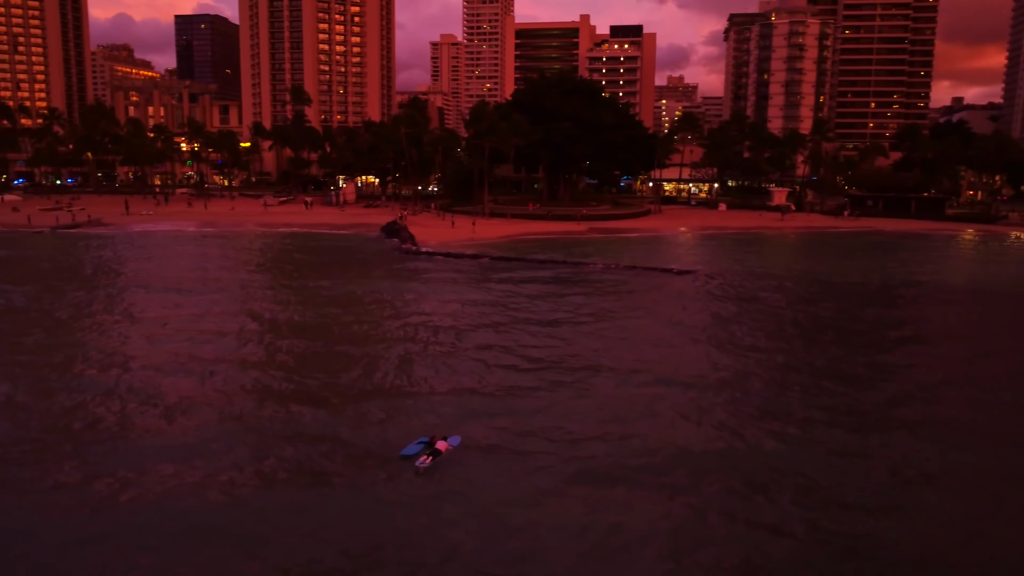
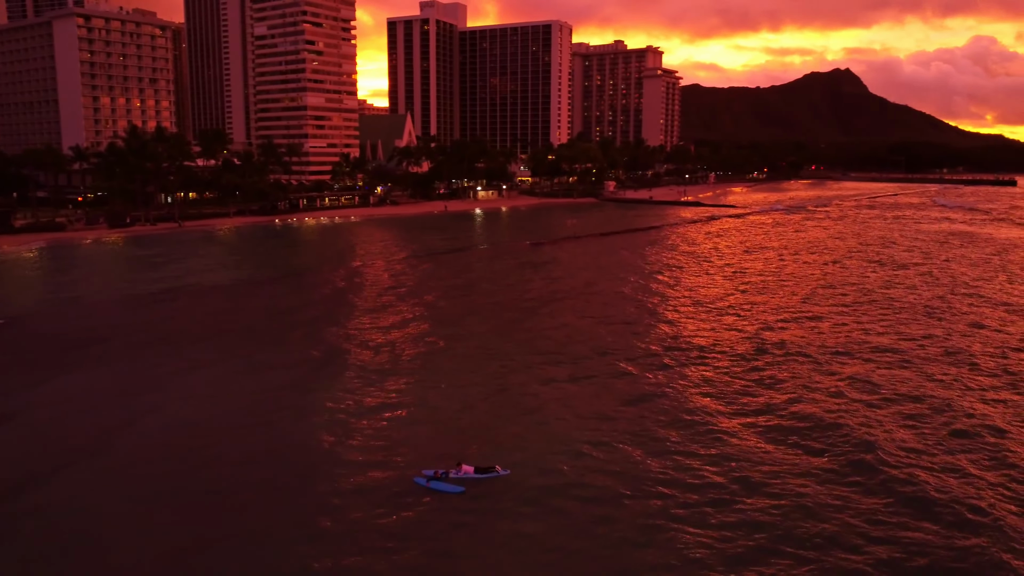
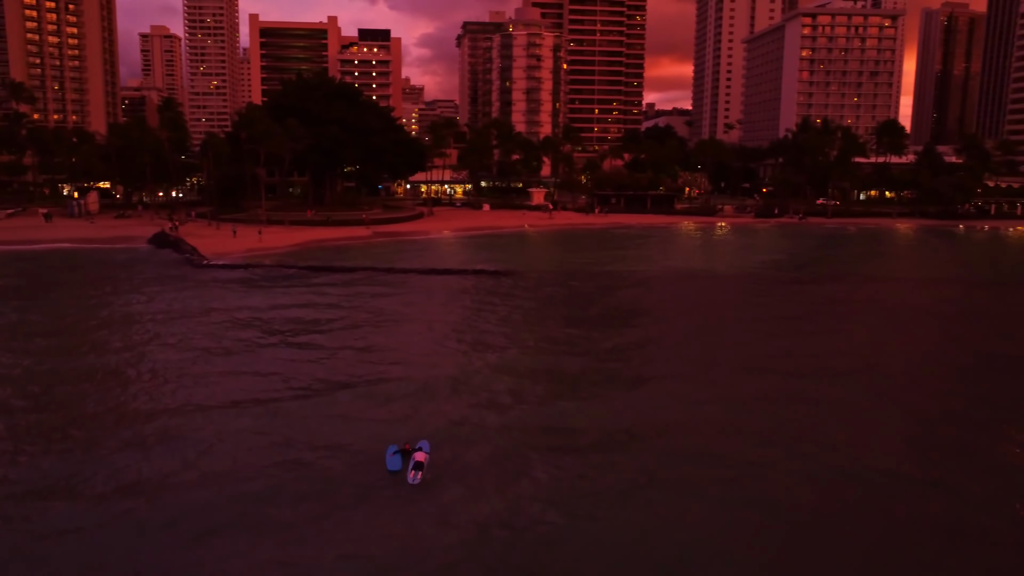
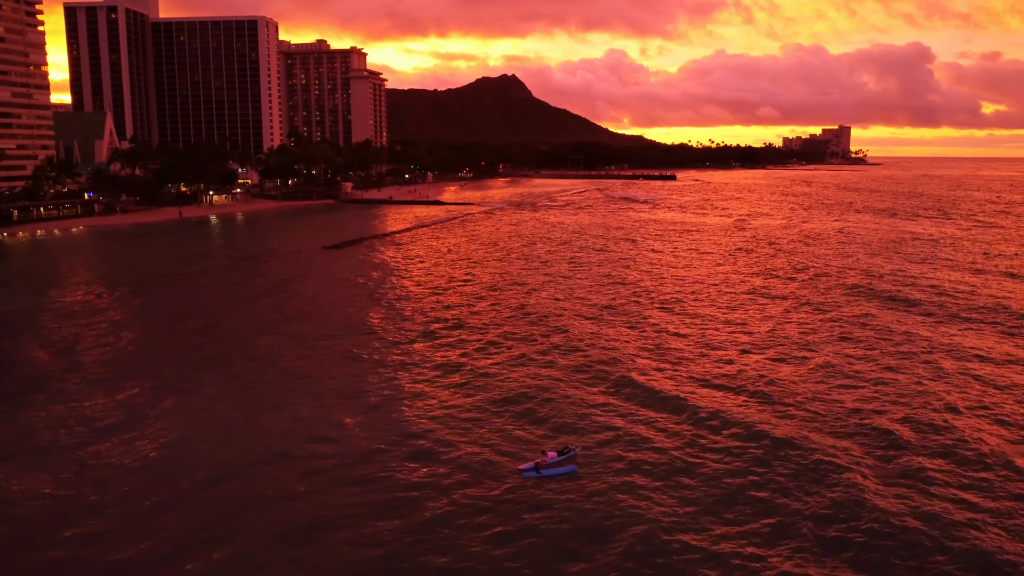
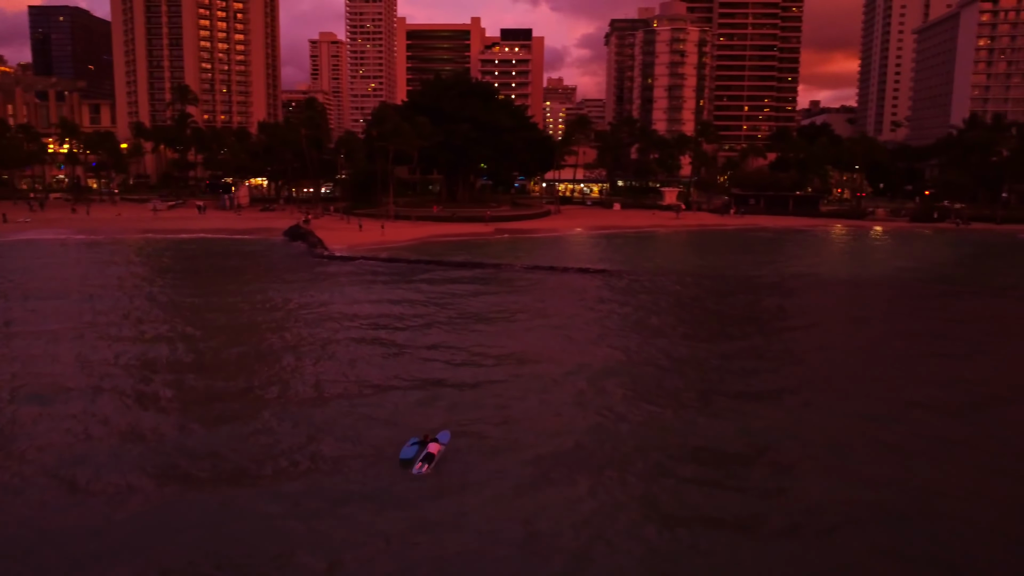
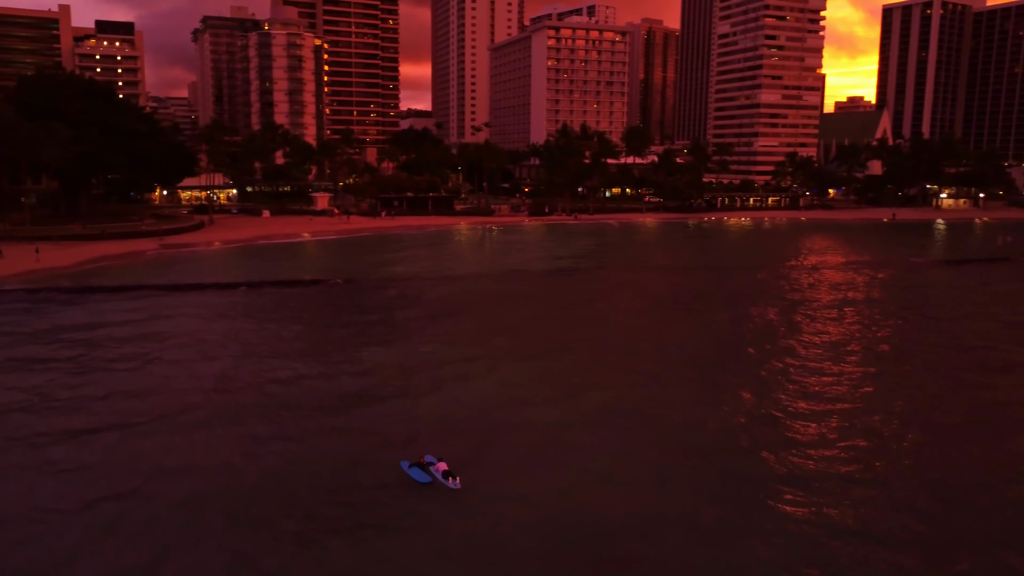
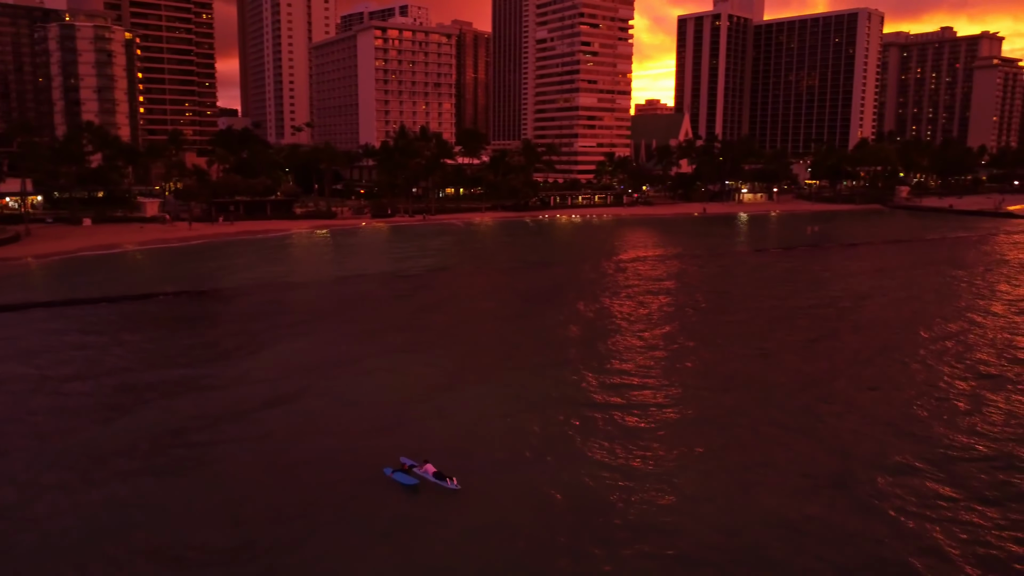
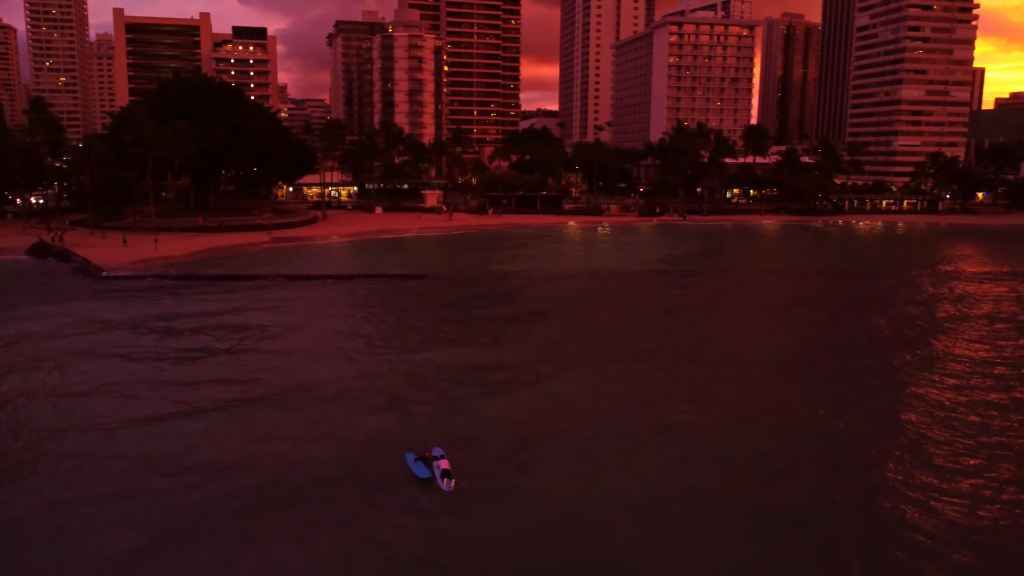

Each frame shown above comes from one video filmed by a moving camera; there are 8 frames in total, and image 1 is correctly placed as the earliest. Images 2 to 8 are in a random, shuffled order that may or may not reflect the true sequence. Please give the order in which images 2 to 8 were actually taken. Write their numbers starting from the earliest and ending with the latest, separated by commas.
5, 3, 8, 6, 7, 2, 4
